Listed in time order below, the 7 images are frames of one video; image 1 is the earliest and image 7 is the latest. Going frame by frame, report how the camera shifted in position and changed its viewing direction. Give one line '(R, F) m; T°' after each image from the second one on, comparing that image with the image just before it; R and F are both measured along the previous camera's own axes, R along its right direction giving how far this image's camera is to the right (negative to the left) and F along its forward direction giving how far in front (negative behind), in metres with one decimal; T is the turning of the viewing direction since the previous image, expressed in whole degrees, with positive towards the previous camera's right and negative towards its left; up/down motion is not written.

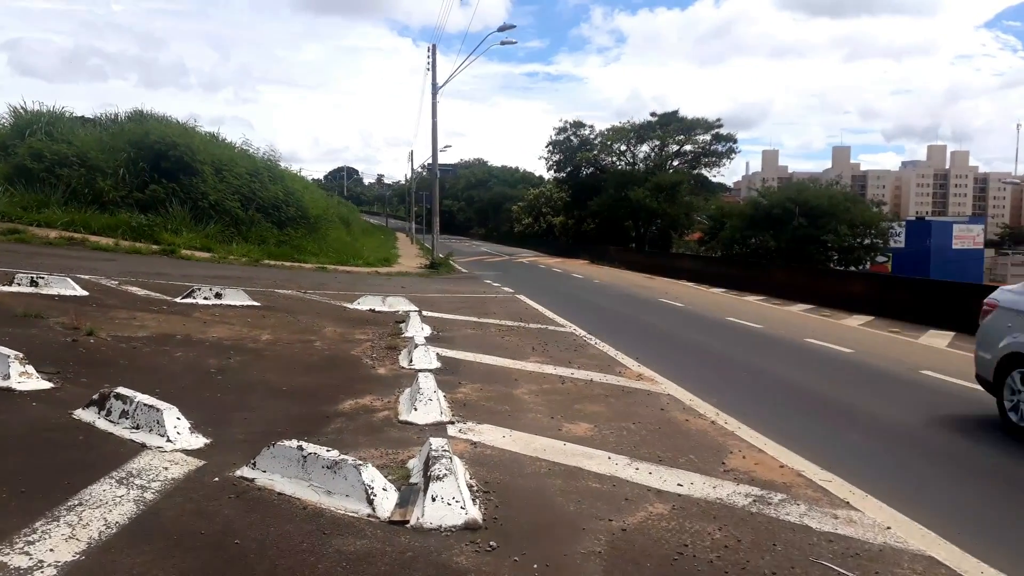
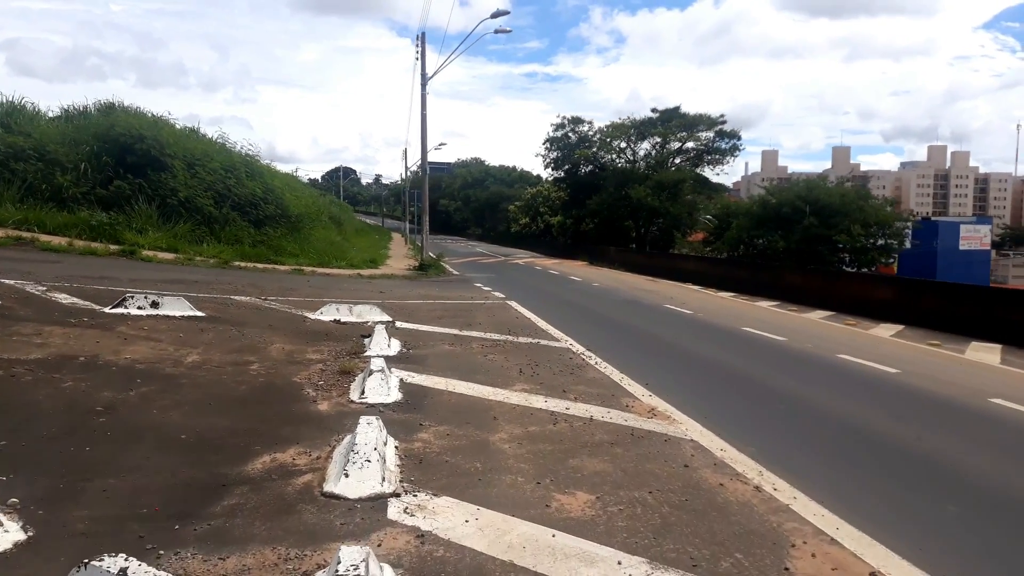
(+0.1, +1.7) m; 0°
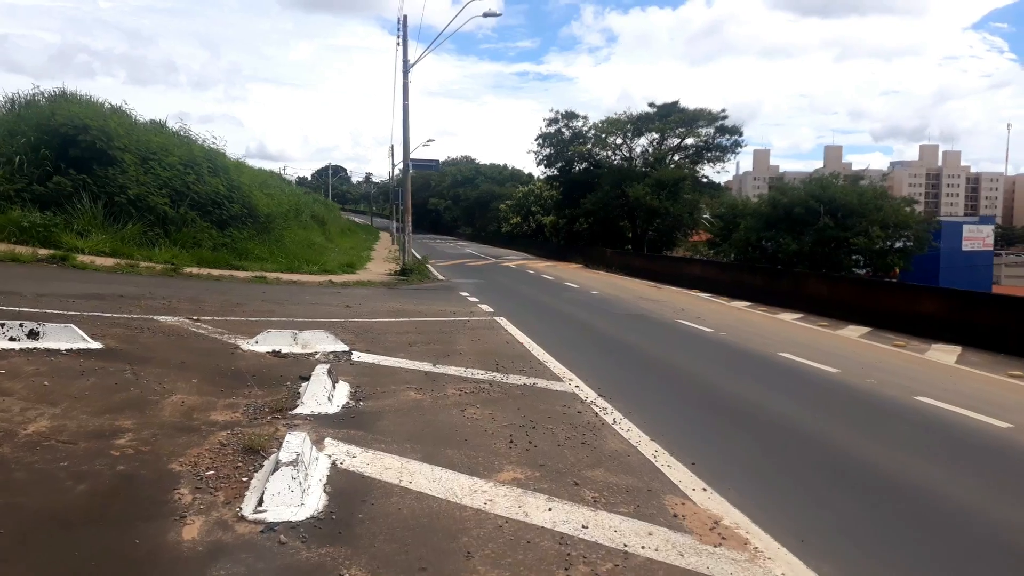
(0.0, +2.4) m; +1°
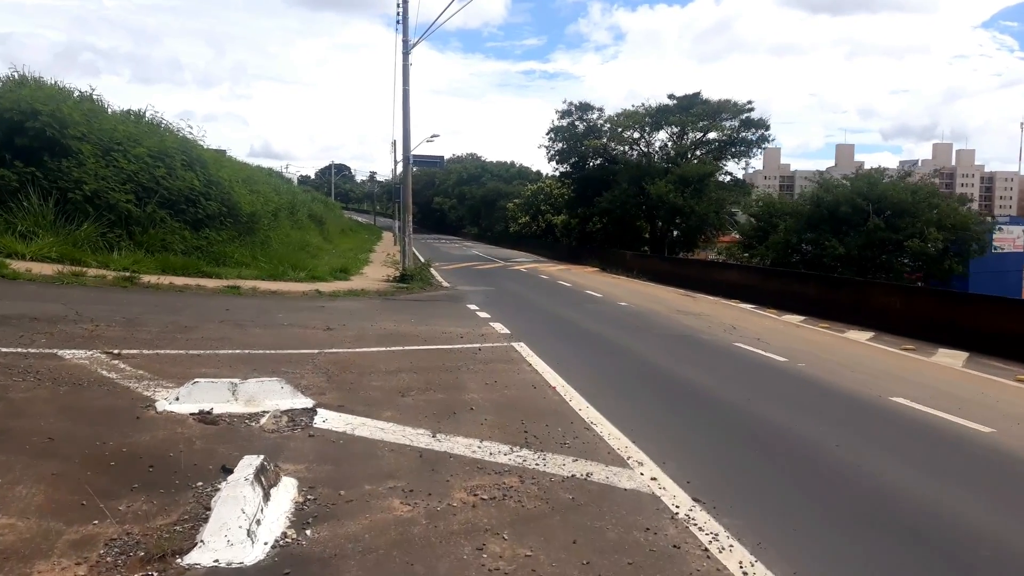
(-0.2, +2.7) m; 0°
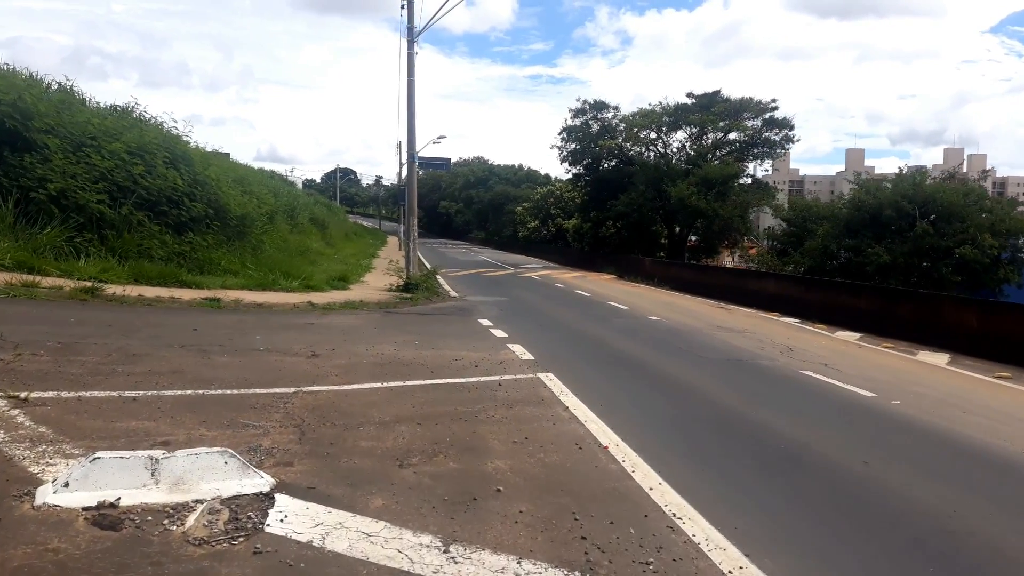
(-0.2, +1.9) m; 0°
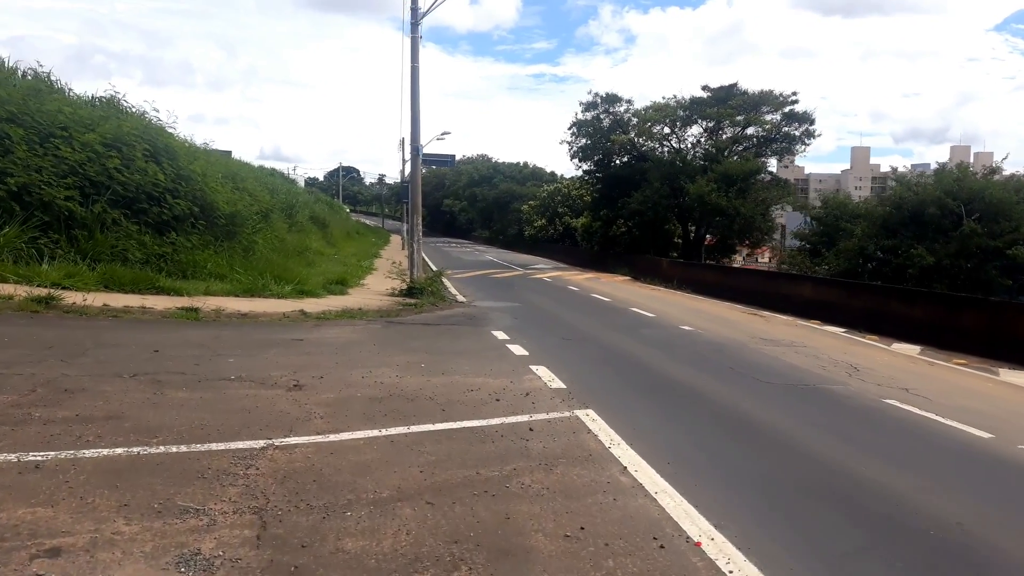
(-0.2, +1.7) m; 0°
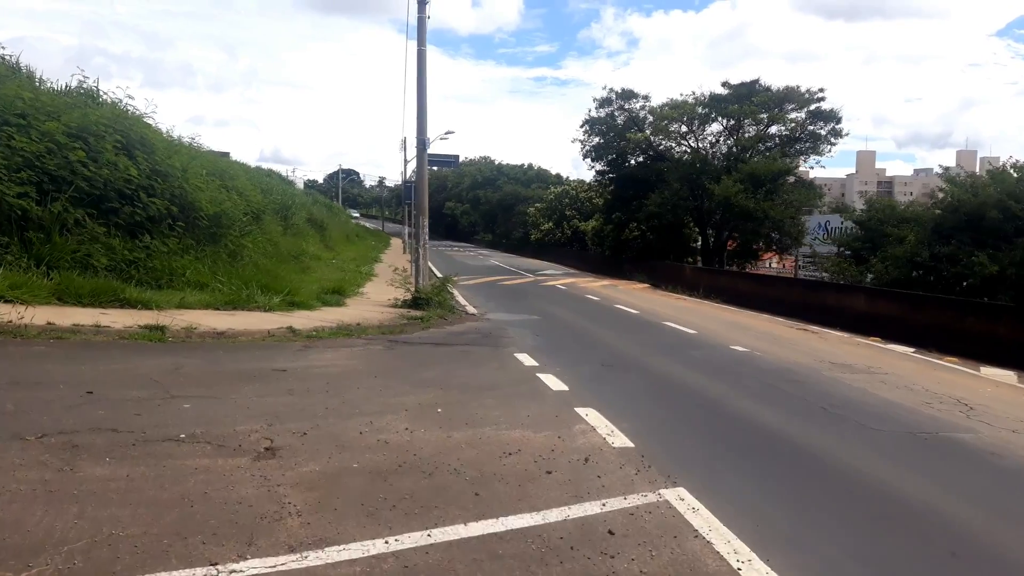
(-0.3, +2.0) m; 0°
